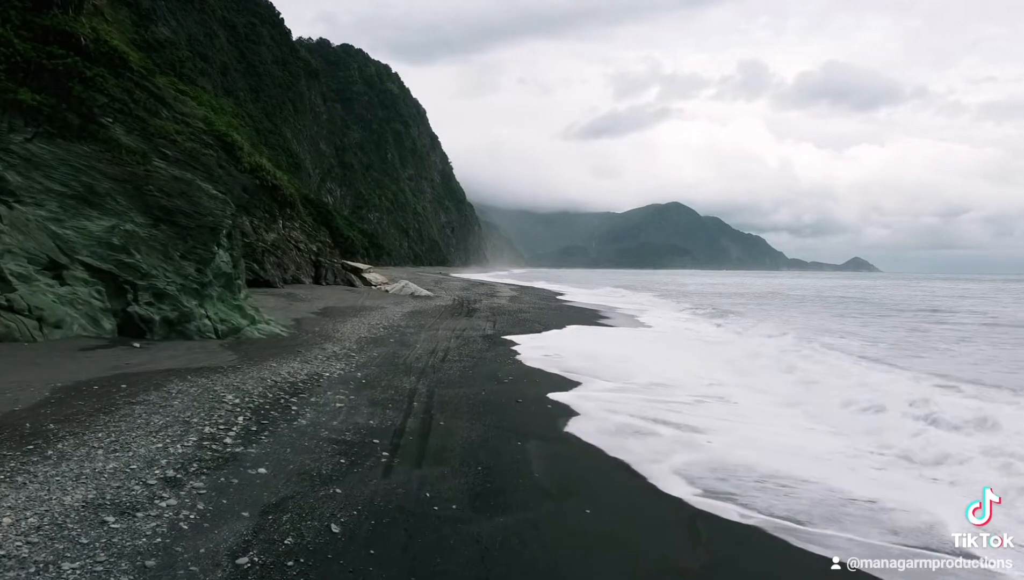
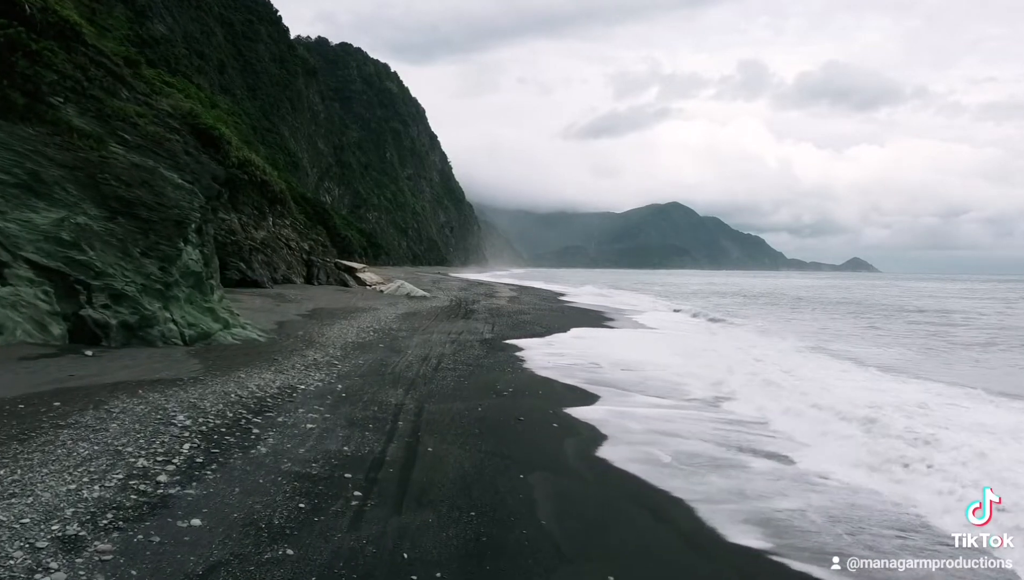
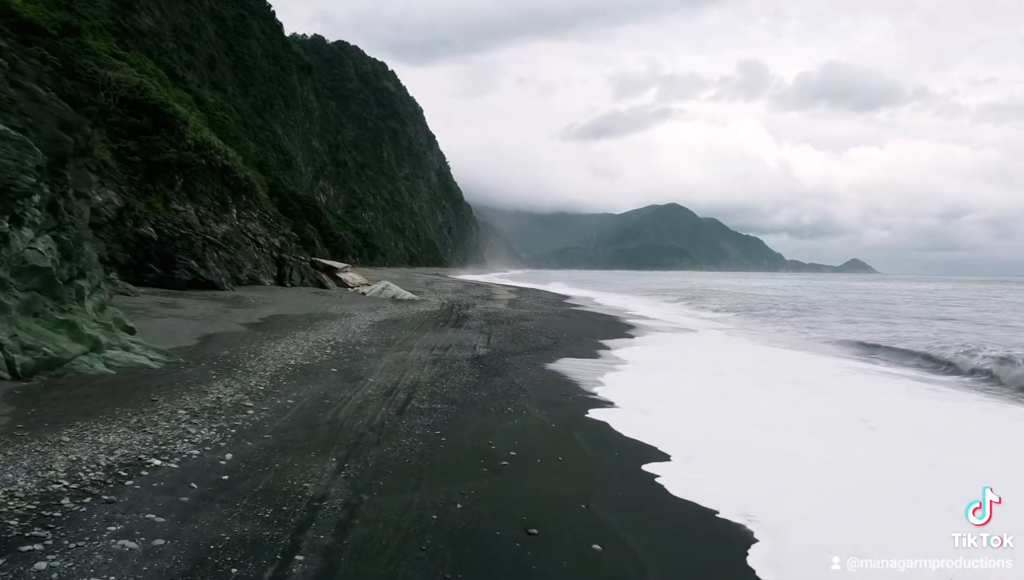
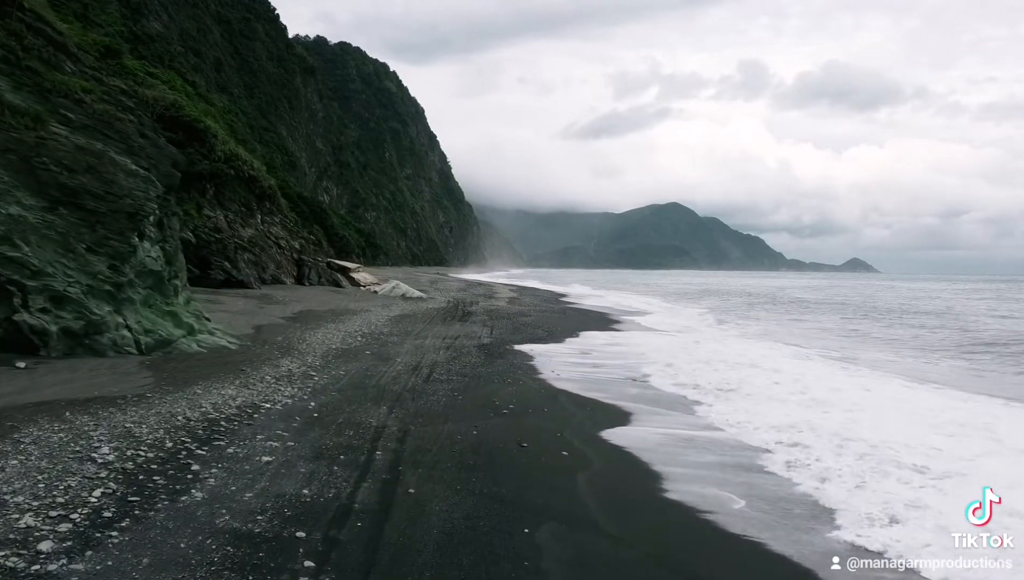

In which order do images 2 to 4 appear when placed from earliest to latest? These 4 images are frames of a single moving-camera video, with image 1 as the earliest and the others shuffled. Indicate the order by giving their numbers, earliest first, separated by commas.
2, 4, 3
